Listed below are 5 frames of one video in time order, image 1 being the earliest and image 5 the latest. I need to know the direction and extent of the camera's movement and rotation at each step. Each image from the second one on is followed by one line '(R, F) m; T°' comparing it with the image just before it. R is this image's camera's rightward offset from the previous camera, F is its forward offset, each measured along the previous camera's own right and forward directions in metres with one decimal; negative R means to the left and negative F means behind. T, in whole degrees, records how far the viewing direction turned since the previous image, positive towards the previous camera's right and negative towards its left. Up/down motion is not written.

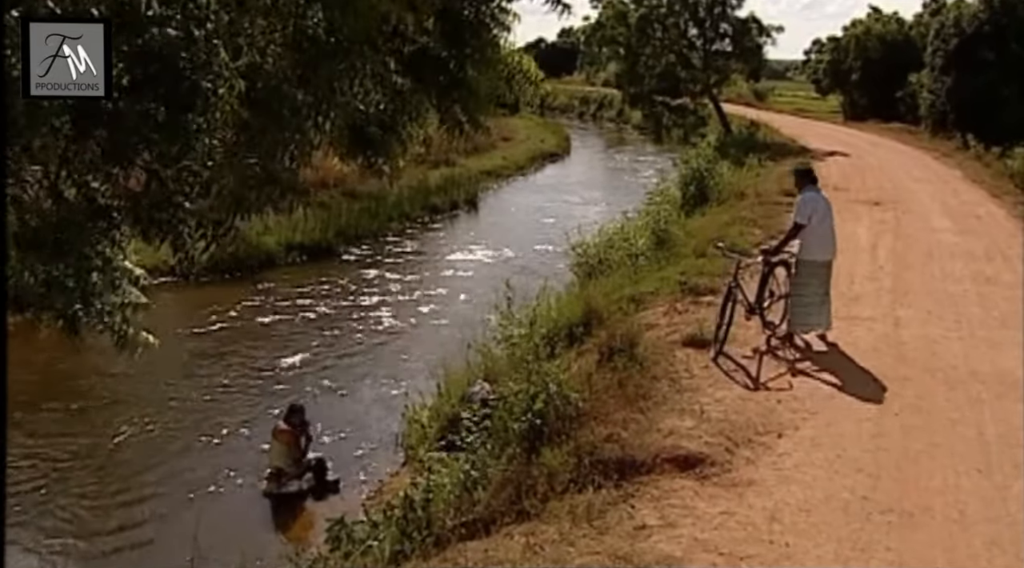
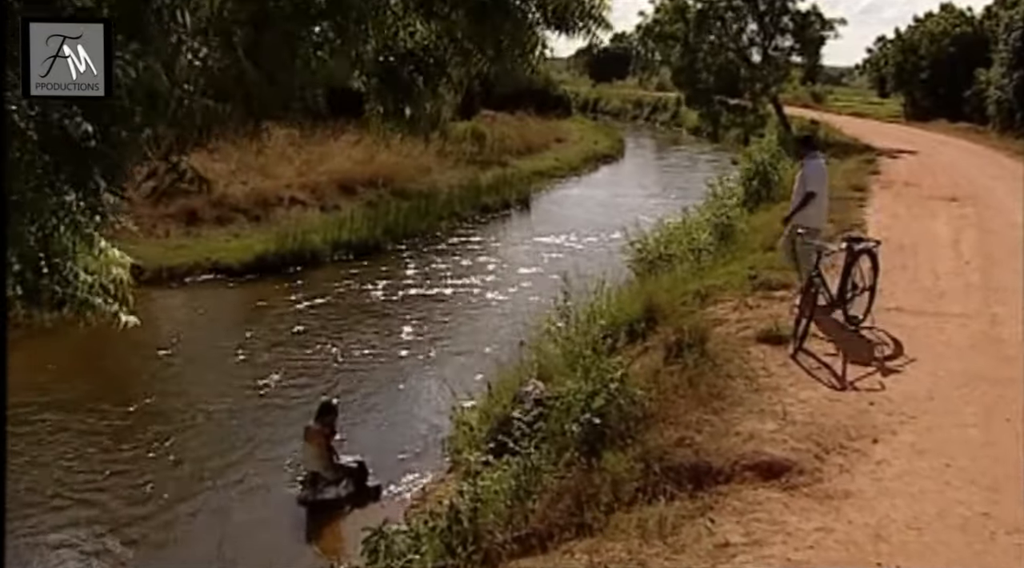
(-0.1, +0.8) m; -3°
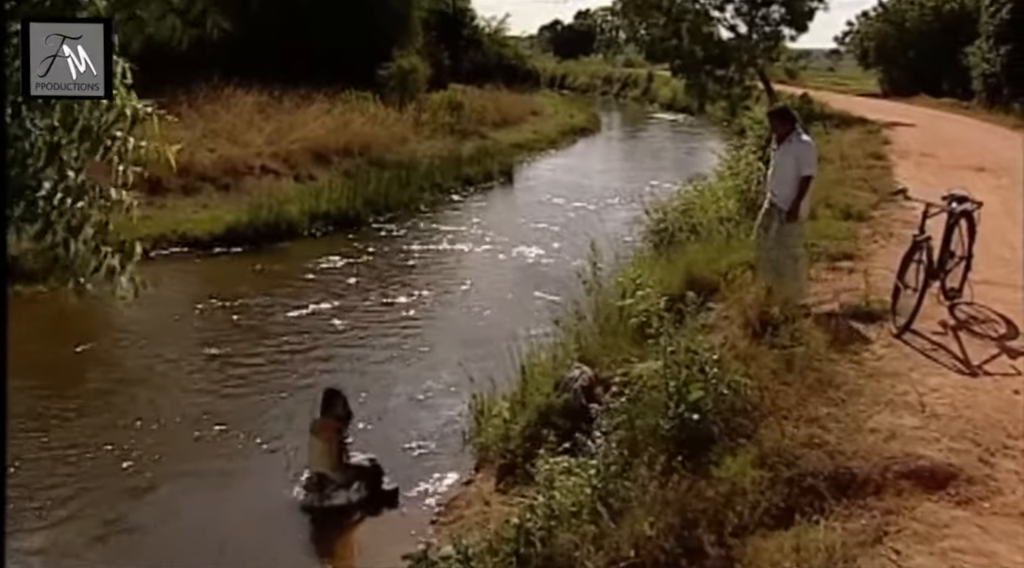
(-0.7, +1.5) m; +3°
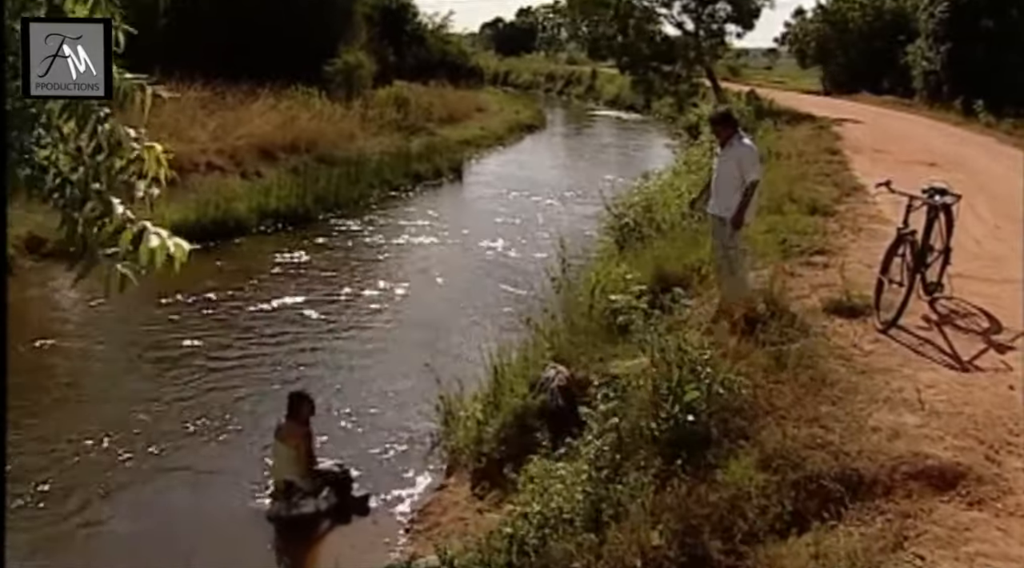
(-0.3, +0.3) m; +3°
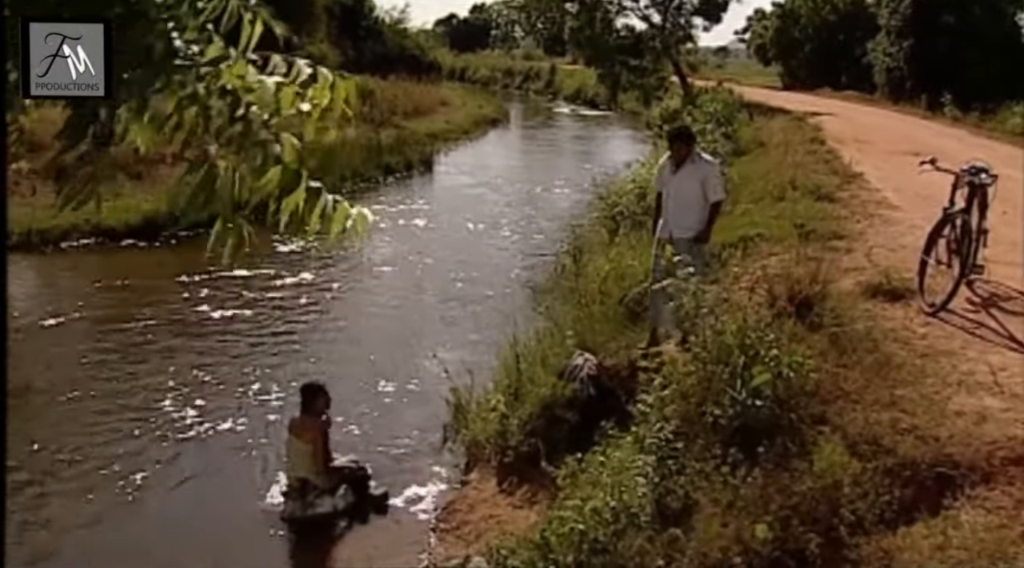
(-0.6, +0.4) m; +3°
